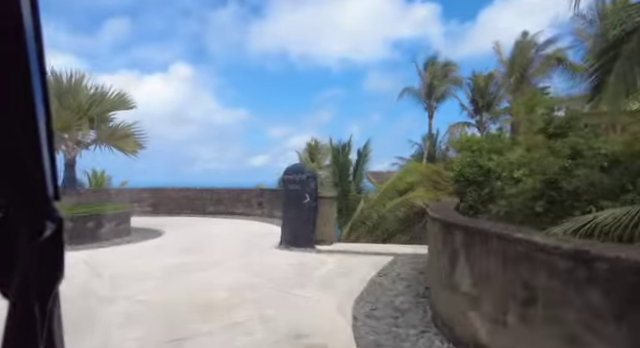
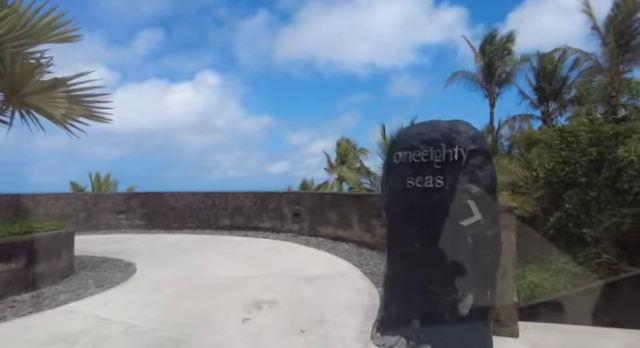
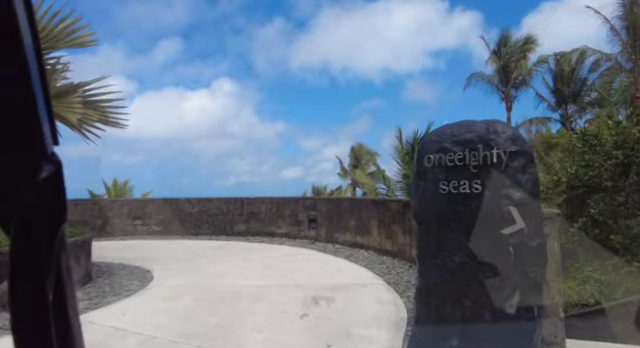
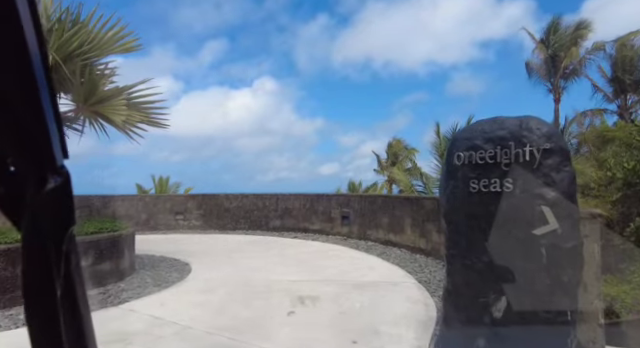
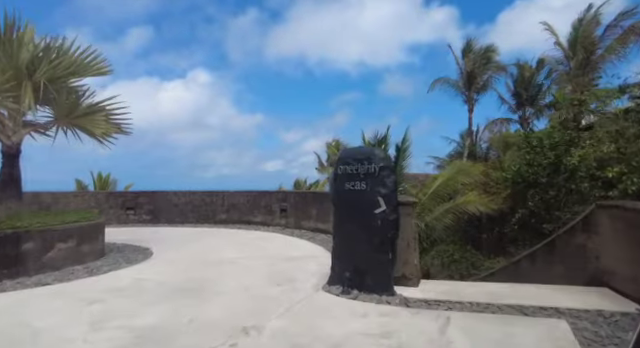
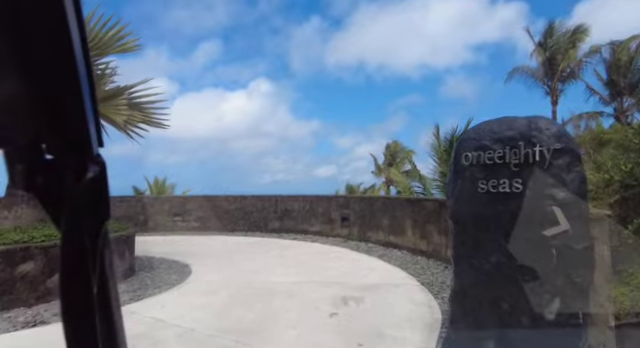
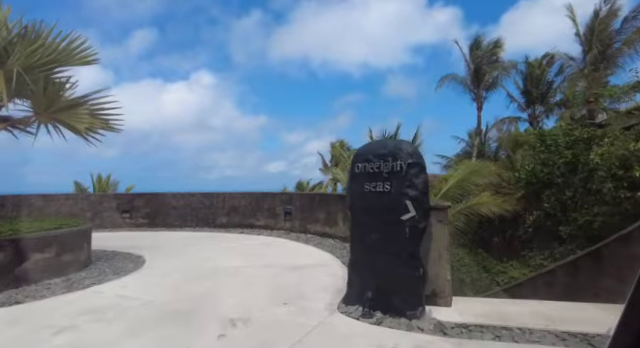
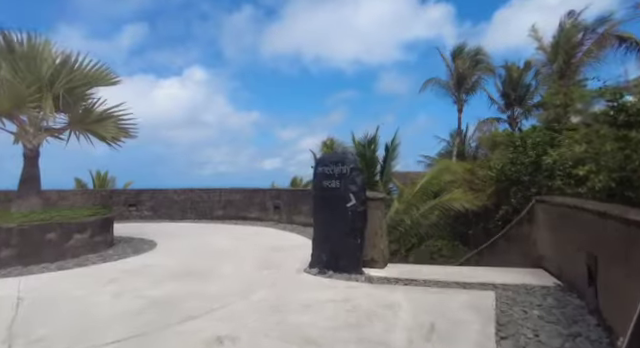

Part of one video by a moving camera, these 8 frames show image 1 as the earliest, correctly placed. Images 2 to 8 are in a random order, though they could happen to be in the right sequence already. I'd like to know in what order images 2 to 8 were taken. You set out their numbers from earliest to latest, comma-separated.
8, 5, 7, 2, 3, 6, 4
